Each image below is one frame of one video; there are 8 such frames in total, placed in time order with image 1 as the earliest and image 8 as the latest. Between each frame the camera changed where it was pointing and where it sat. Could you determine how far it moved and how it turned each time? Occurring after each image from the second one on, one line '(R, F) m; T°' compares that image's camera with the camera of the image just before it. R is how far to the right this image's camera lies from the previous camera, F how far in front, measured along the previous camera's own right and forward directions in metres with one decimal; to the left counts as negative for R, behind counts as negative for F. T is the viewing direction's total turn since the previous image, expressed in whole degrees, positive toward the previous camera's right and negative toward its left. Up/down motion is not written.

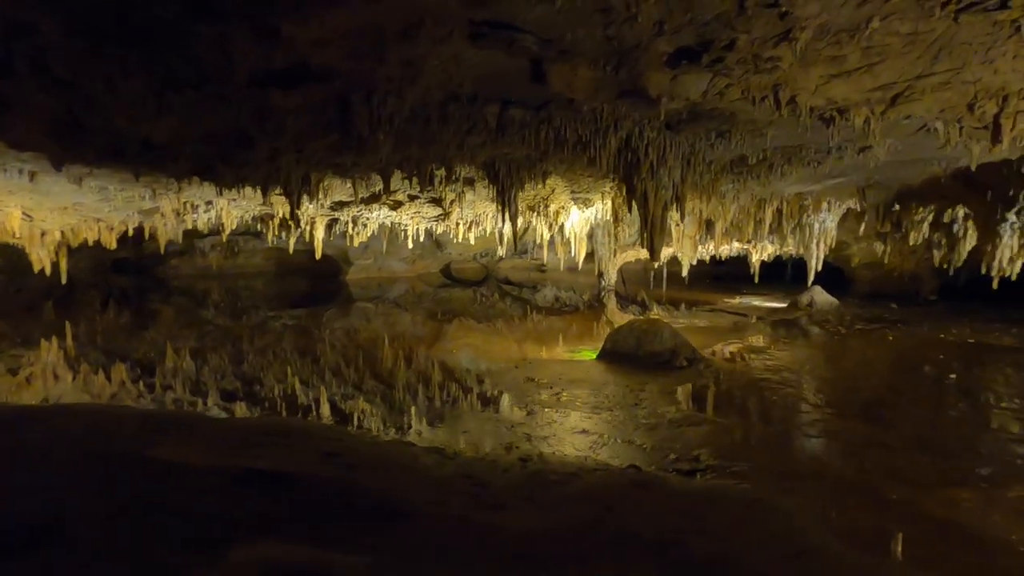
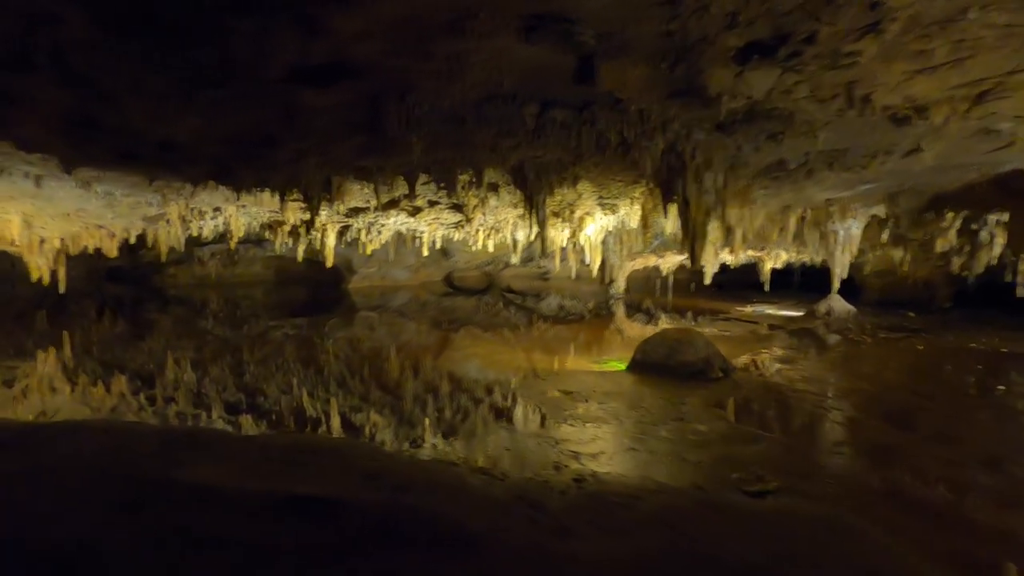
(-0.4, +0.3) m; +1°
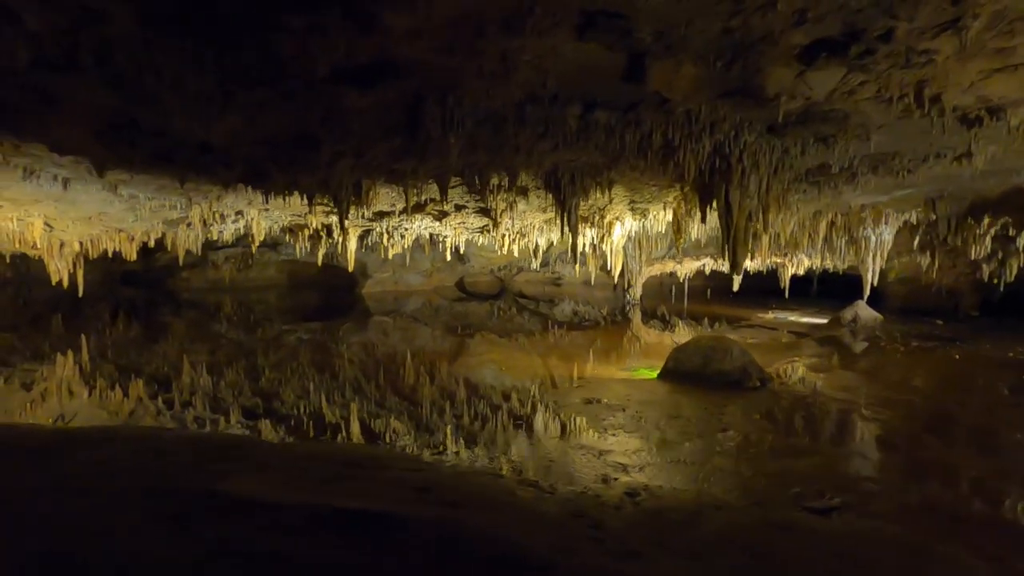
(-0.3, +0.1) m; -1°
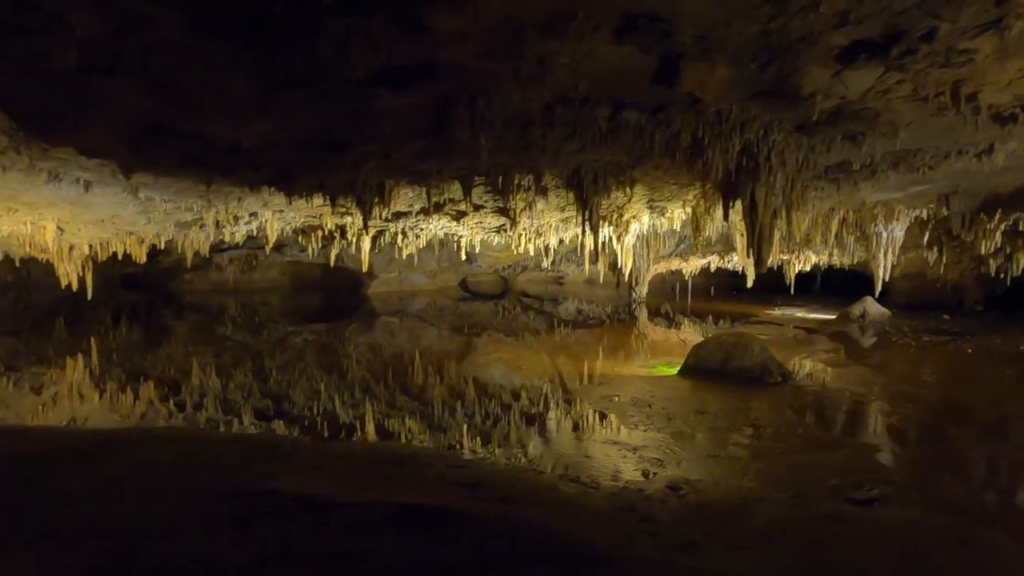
(-0.3, -0.1) m; 0°
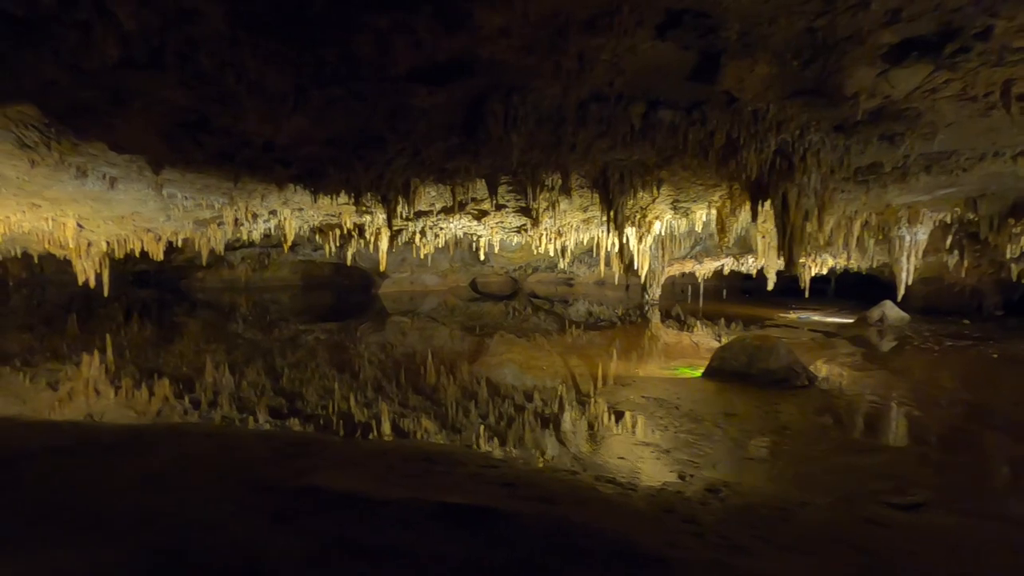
(-0.2, 0.0) m; 0°
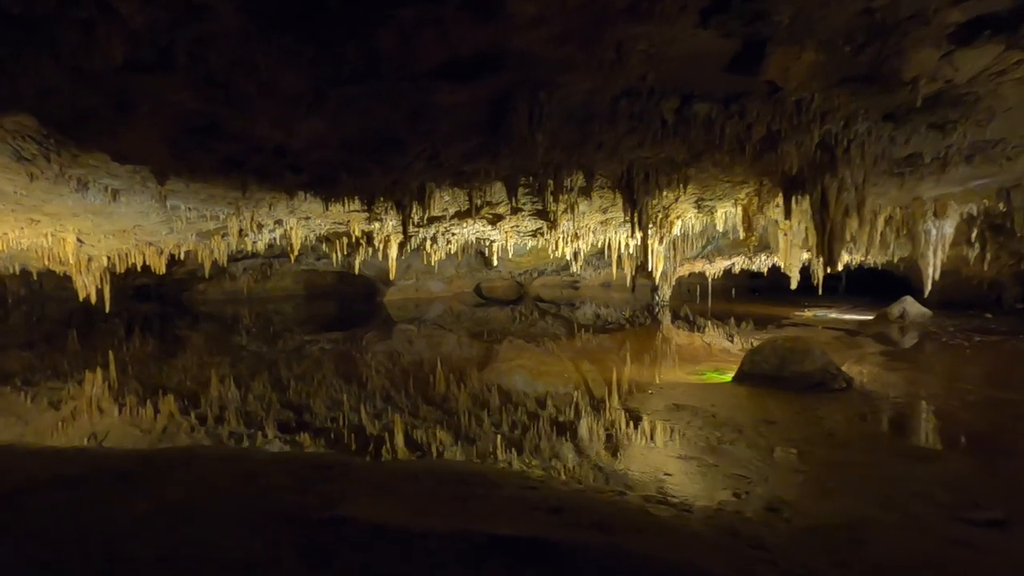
(-0.2, +0.3) m; 0°
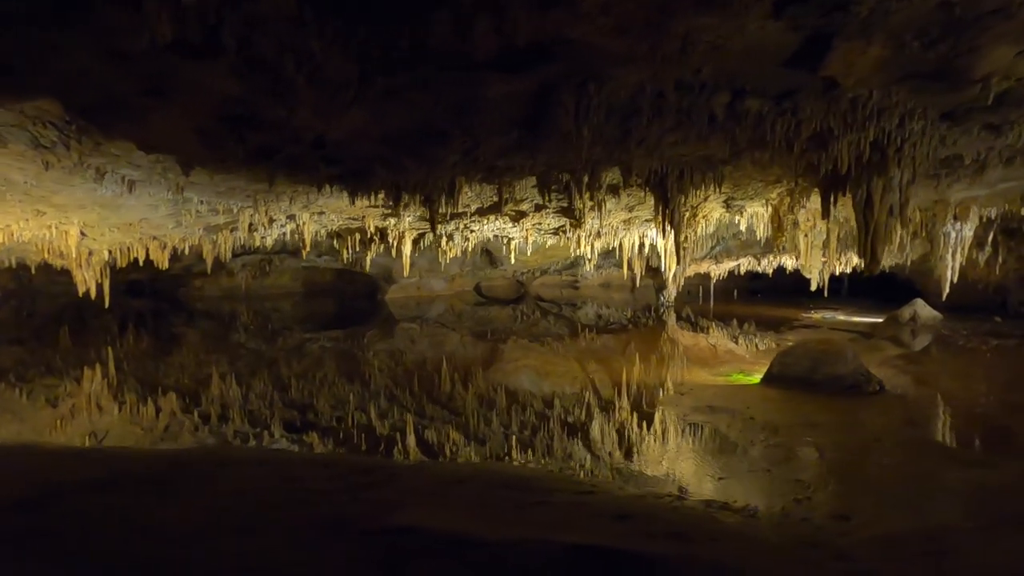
(-0.4, +0.2) m; +1°
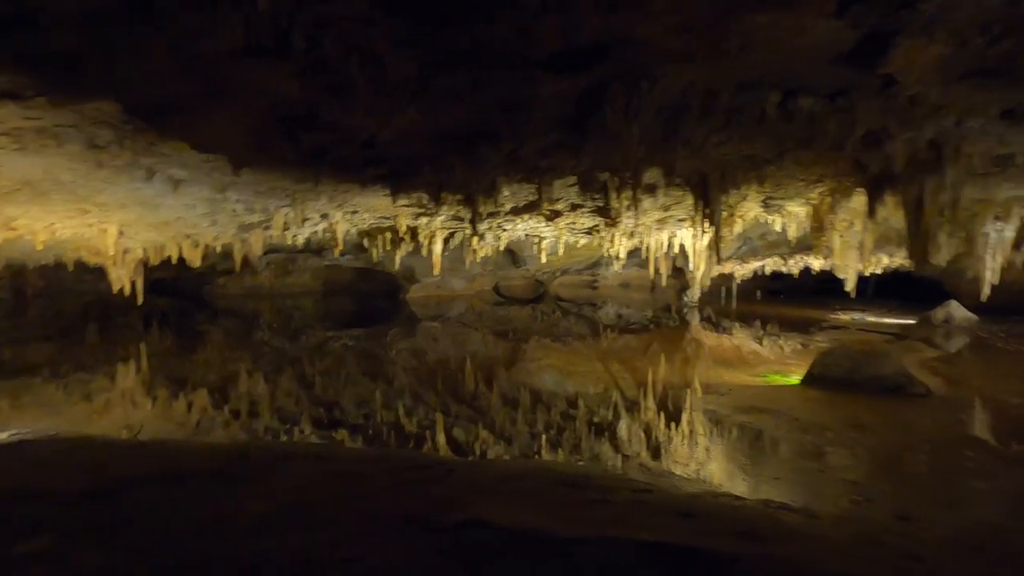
(-0.3, 0.0) m; -1°
